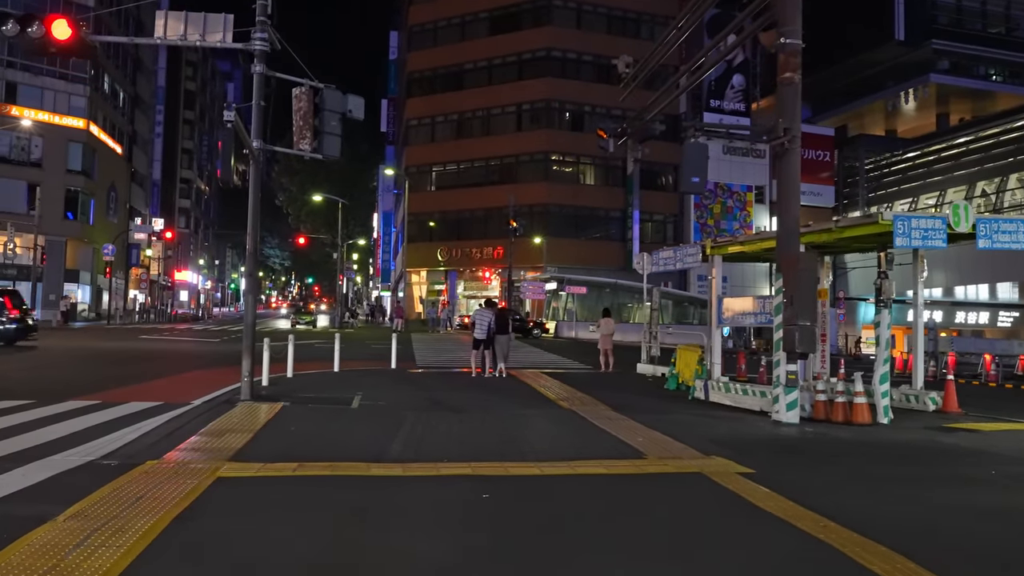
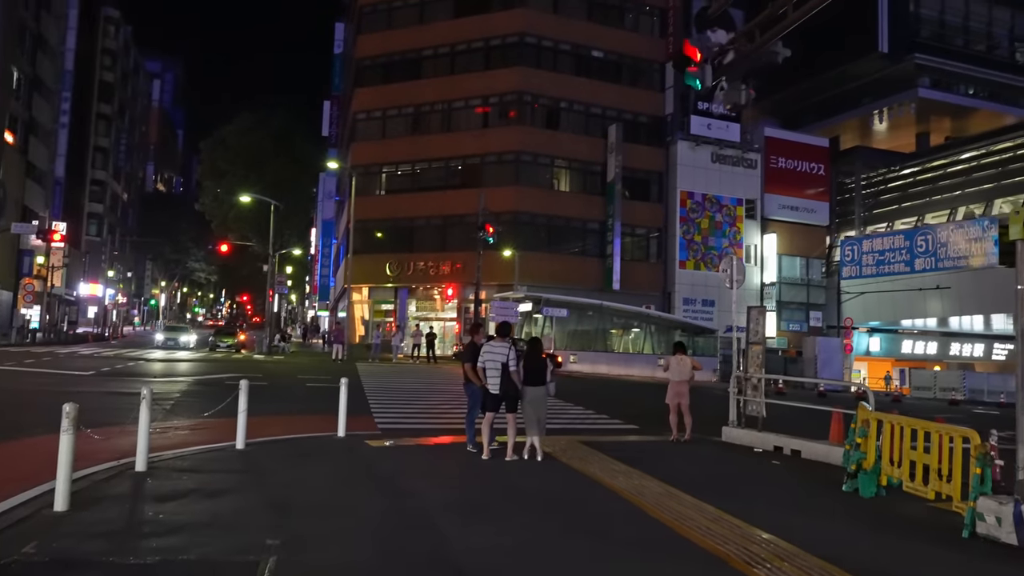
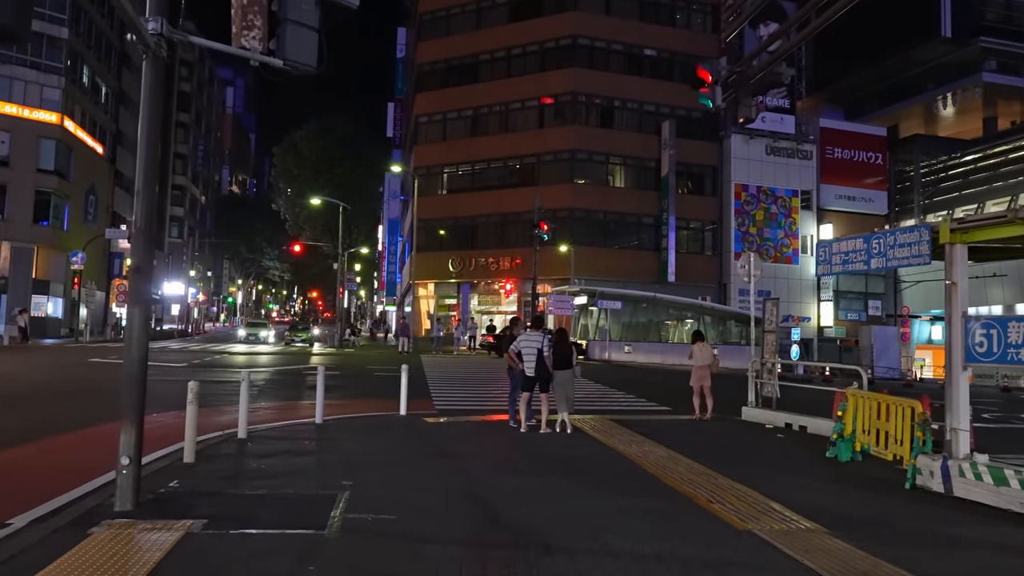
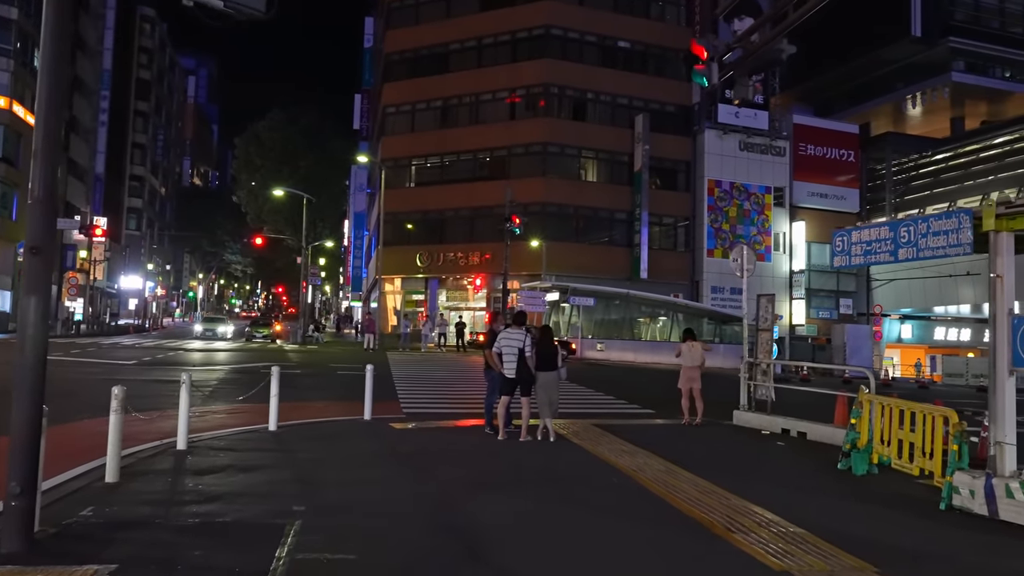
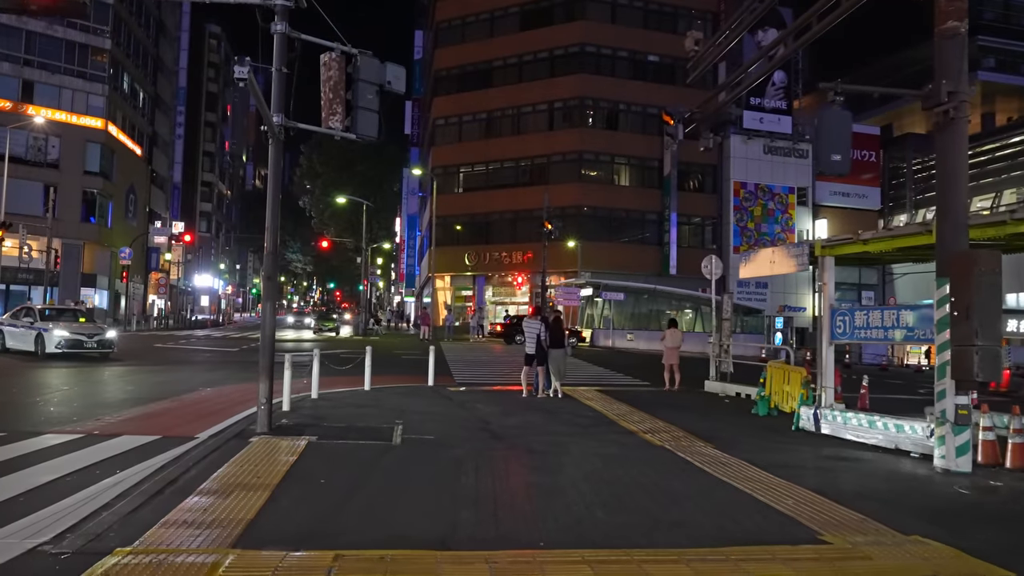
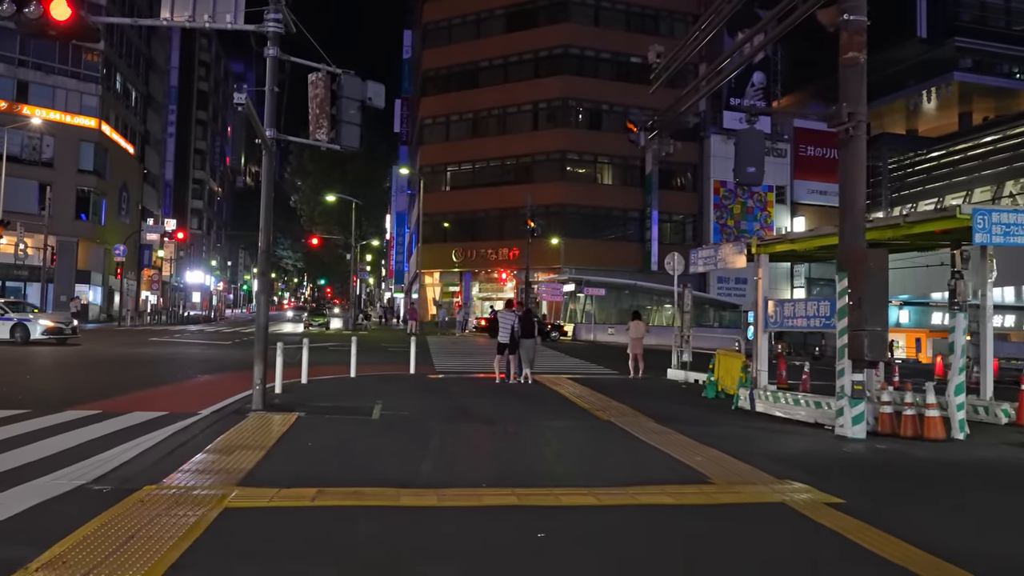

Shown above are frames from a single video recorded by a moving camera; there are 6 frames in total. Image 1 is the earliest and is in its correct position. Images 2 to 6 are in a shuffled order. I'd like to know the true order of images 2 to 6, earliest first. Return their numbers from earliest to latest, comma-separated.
6, 5, 3, 4, 2
